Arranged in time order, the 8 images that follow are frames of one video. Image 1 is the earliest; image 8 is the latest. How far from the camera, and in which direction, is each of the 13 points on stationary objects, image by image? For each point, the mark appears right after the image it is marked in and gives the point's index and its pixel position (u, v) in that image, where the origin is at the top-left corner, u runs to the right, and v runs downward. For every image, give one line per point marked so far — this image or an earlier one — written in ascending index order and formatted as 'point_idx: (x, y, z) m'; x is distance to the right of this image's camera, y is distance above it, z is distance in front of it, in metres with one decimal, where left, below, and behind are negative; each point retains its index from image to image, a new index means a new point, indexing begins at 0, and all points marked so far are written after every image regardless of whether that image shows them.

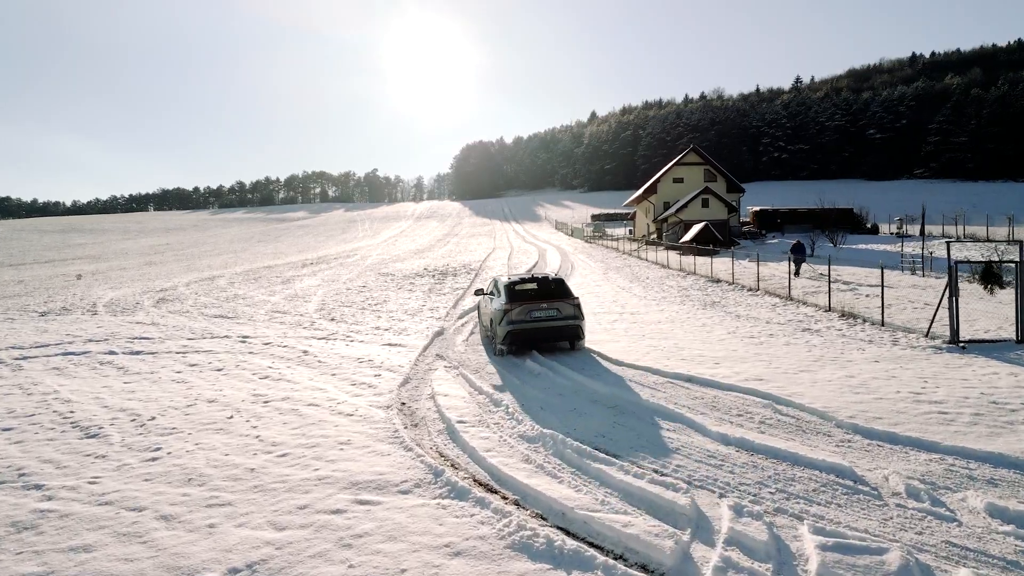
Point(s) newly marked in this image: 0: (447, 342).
0: (-1.3, -1.1, +14.8) m
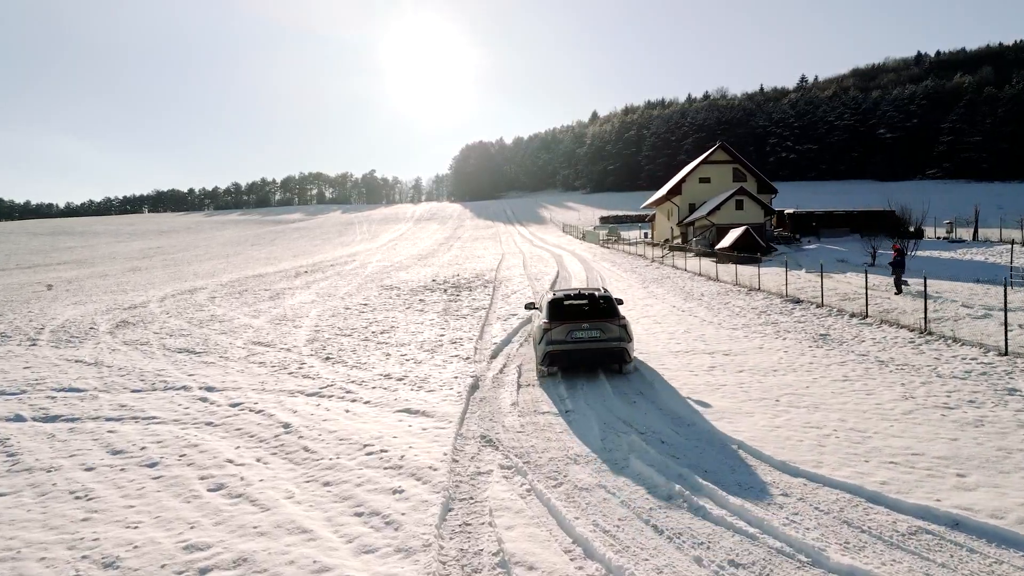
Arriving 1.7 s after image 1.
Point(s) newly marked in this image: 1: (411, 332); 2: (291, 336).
0: (-0.3, -1.7, +10.4) m
1: (-2.5, -1.1, +17.9) m
2: (-5.6, -1.2, +18.6) m
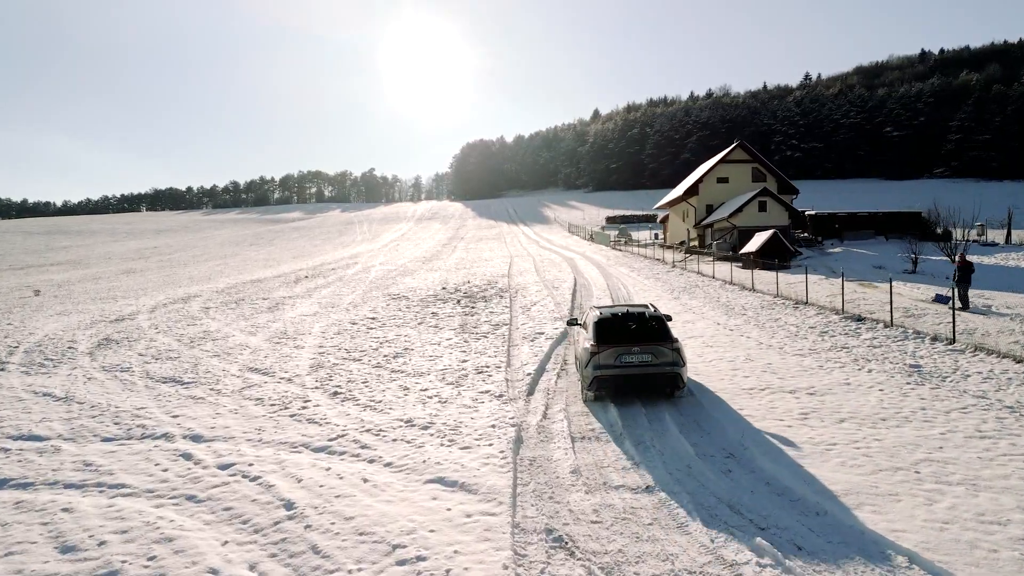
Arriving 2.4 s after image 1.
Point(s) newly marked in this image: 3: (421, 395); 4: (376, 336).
0: (+0.4, -2.1, +8.2) m
1: (-1.8, -1.5, +15.8) m
2: (-4.9, -1.6, +16.4) m
3: (-1.5, -1.8, +12.3) m
4: (-3.6, -1.3, +19.1) m
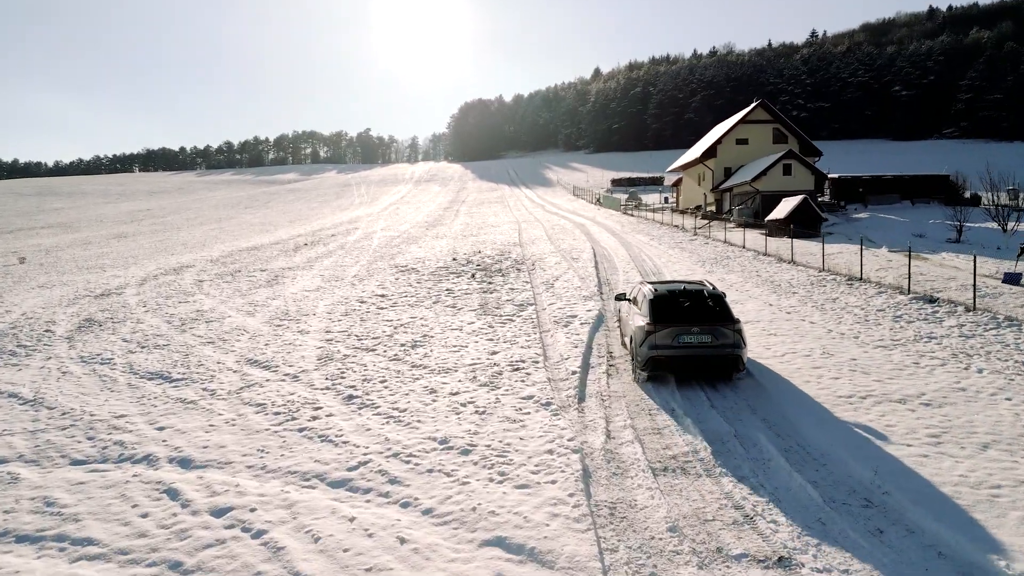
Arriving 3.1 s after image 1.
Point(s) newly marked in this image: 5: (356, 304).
0: (+1.1, -2.1, +6.3) m
1: (-1.1, -1.1, +13.8) m
2: (-4.3, -1.2, +14.5) m
3: (-0.9, -1.6, +10.4) m
4: (-2.9, -0.7, +17.1) m
5: (-4.2, -0.5, +19.6) m
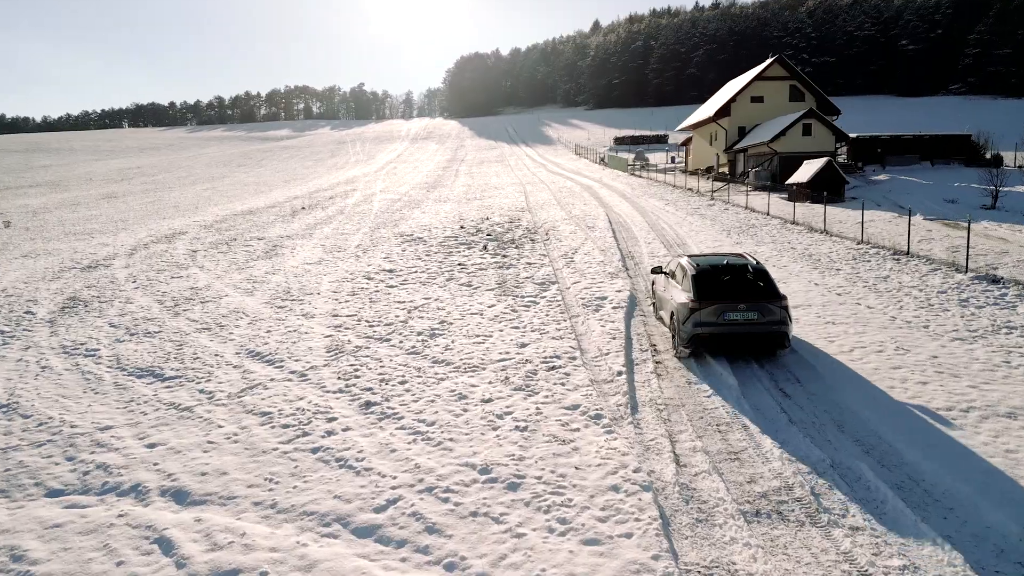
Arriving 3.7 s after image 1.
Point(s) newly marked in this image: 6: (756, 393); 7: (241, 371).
0: (+1.6, -2.3, +5.0) m
1: (-0.6, -0.9, +12.5) m
2: (-3.8, -0.9, +13.1) m
3: (-0.3, -1.6, +9.1) m
4: (-2.4, -0.3, +15.7) m
5: (-3.7, +0.2, +18.2) m
6: (+3.2, -1.4, +9.5) m
7: (-4.2, -1.3, +11.4) m
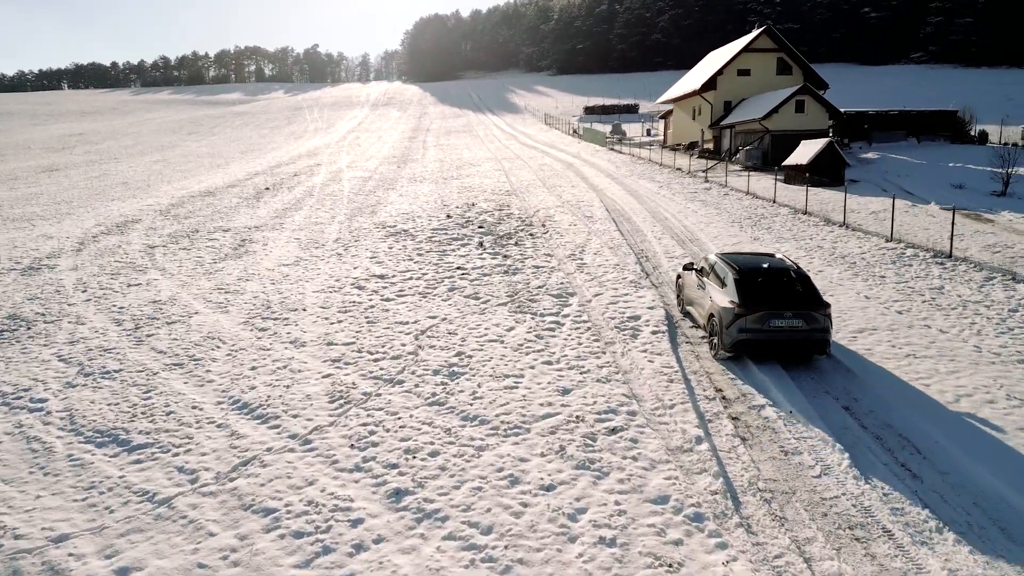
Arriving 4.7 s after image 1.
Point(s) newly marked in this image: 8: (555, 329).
0: (+2.6, -3.1, +3.3) m
1: (-0.1, -1.4, +10.5) m
2: (-3.2, -1.4, +11.0) m
3: (+0.4, -2.2, +7.2) m
4: (-2.0, -0.6, +13.6) m
5: (-3.5, -0.1, +16.0) m
6: (+3.9, -2.0, +7.8) m
7: (-3.6, -1.9, +9.3) m
8: (+0.7, -0.7, +13.1) m
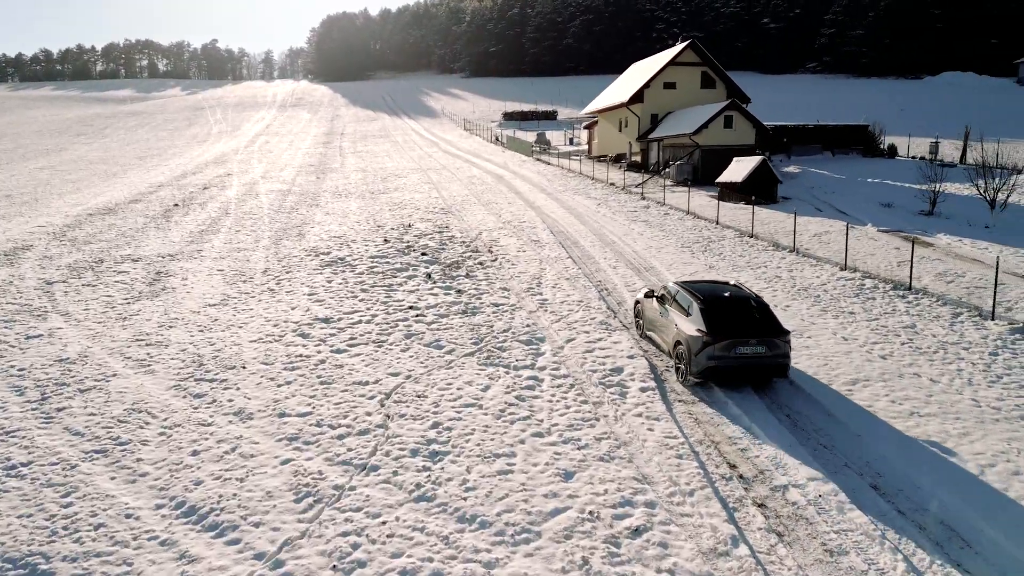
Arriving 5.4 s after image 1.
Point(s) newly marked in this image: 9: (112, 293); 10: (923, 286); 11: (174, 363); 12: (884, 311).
0: (+3.4, -4.0, +2.5) m
1: (-0.1, -2.3, +9.4) m
2: (-3.4, -2.4, +9.4) m
3: (+0.7, -3.1, +6.1) m
4: (-2.5, -1.6, +12.2) m
5: (-4.3, -1.1, +14.4) m
6: (+4.1, -2.8, +7.1) m
7: (-3.5, -2.9, +7.7) m
8: (+0.3, -1.6, +12.0) m
9: (-10.2, -0.1, +18.5) m
10: (+9.8, +0.1, +16.9) m
11: (-6.3, -1.4, +13.6) m
12: (+7.9, -0.5, +15.2) m
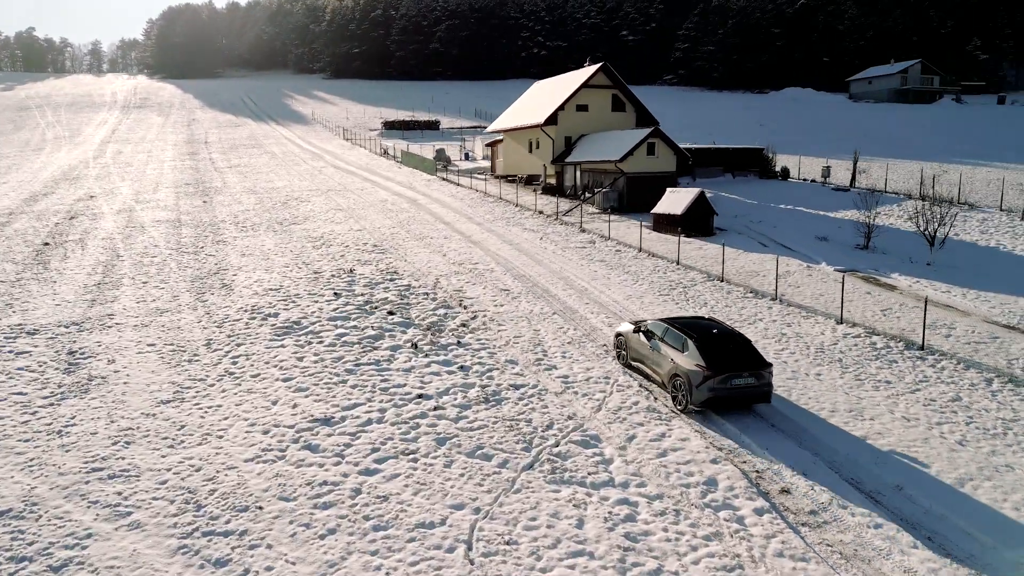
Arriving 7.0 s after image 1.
0: (+6.6, -5.5, +1.6) m
1: (+1.8, -3.9, +7.7) m
2: (-1.4, -4.1, +7.1) m
3: (+3.3, -4.7, +4.6) m
4: (-1.1, -3.3, +10.0) m
5: (-3.3, -2.8, +11.8) m
6: (+6.4, -4.3, +6.3) m
7: (-1.2, -4.6, +5.4) m
8: (+1.7, -3.2, +10.4) m
9: (-9.9, -2.1, +14.8) m
10: (+10.0, -1.3, +16.9) m
11: (-5.1, -3.2, +10.6) m
12: (+8.5, -1.9, +15.0) m
